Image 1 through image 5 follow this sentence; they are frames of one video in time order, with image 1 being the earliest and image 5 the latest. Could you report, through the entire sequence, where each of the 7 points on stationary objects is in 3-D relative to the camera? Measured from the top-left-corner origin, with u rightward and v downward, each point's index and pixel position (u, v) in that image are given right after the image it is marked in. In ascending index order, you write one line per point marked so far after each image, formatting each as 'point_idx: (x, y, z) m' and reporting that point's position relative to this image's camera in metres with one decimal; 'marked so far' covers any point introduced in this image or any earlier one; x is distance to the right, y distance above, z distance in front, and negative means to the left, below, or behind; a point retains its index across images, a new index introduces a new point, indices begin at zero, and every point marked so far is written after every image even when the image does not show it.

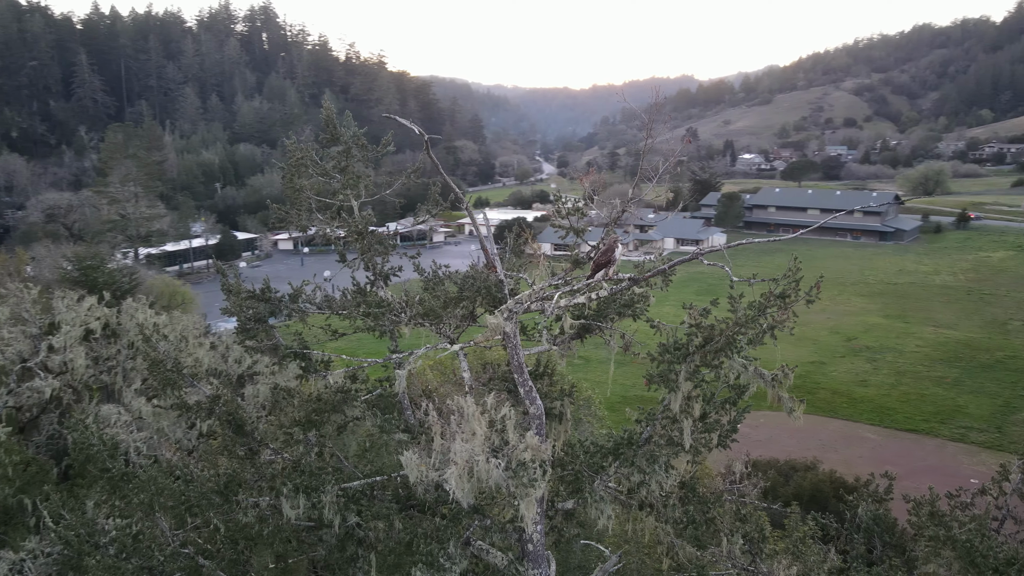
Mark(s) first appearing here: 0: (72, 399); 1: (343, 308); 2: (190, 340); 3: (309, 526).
0: (-5.7, -1.5, +9.7) m
1: (-1.3, -0.2, +5.8) m
2: (-4.3, -0.7, +10.0) m
3: (-1.5, -1.8, +5.6) m
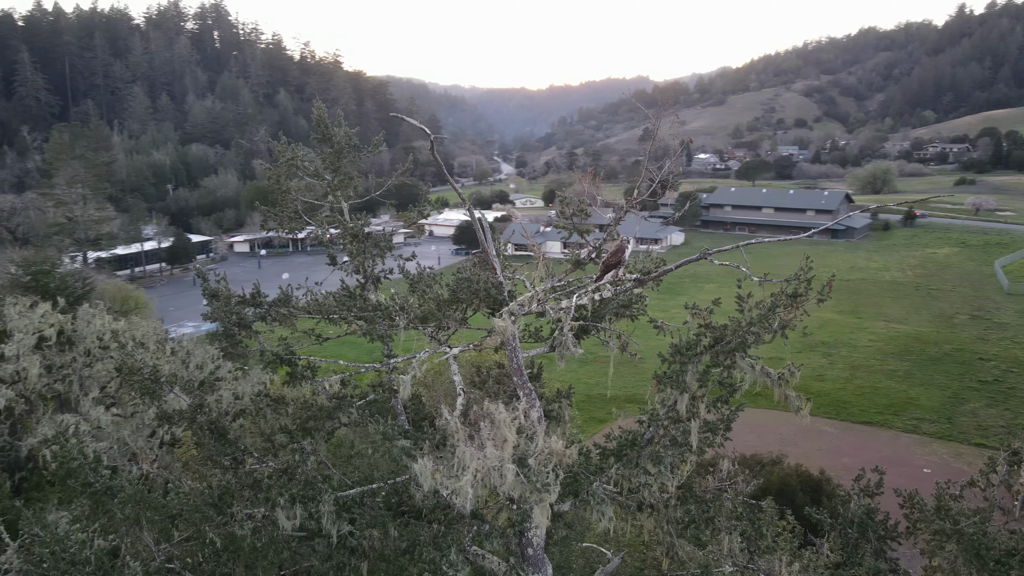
0: (-6.0, -1.5, +9.4) m
1: (-1.4, -0.2, +5.7) m
2: (-4.6, -0.8, +9.7) m
3: (-1.6, -1.8, +5.4) m
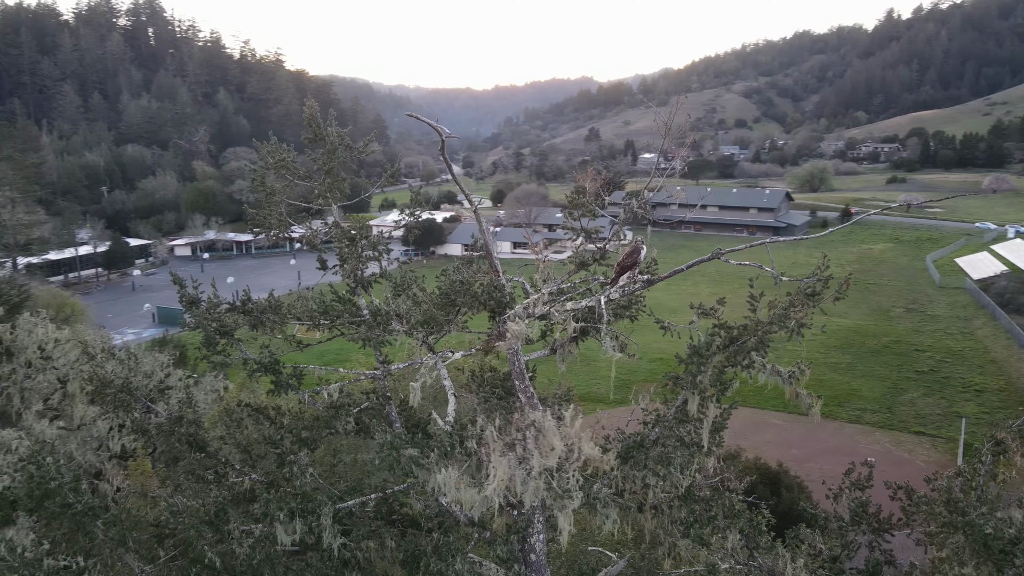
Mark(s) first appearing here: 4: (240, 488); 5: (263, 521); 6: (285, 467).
0: (-6.3, -1.7, +8.9) m
1: (-1.4, -0.2, +5.5) m
2: (-4.9, -0.9, +9.2) m
3: (-1.6, -1.9, +5.2) m
4: (-2.2, -1.6, +5.8) m
5: (-1.6, -1.5, +4.6) m
6: (-1.6, -1.3, +5.1) m
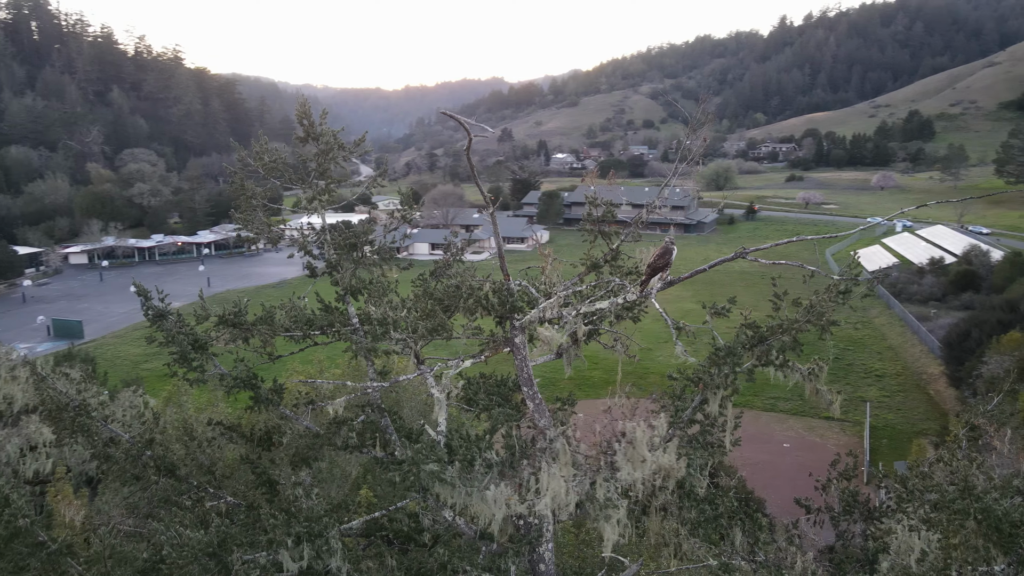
0: (-6.6, -1.8, +8.0) m
1: (-1.4, -0.3, +5.2) m
2: (-5.3, -1.0, +8.5) m
3: (-1.5, -1.9, +4.9) m
4: (-2.2, -1.6, +5.4) m
5: (-1.4, -1.5, +4.3) m
6: (-1.5, -1.3, +4.8) m
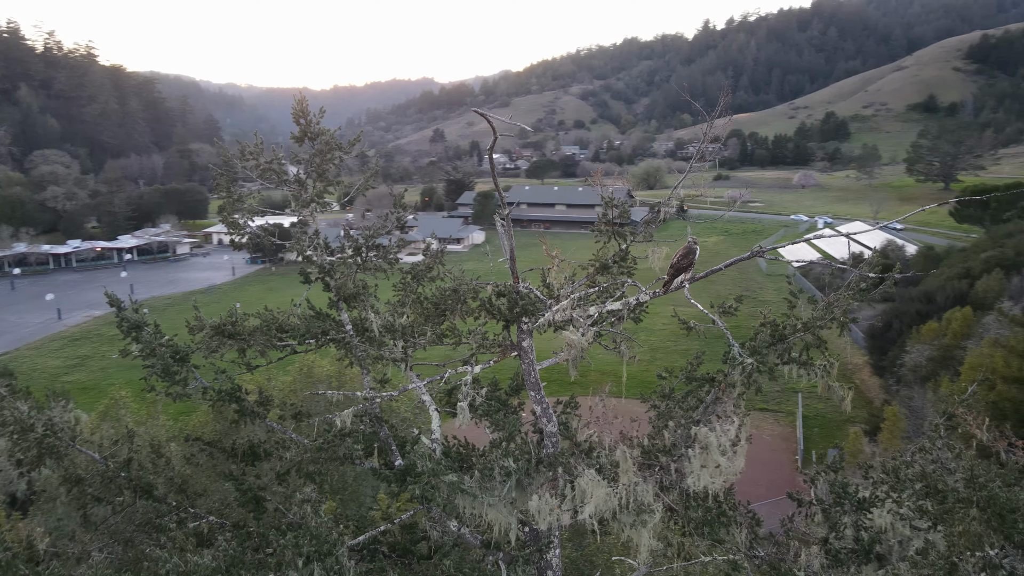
0: (-6.8, -2.0, +7.3) m
1: (-1.4, -0.3, +5.0) m
2: (-5.5, -1.1, +7.9) m
3: (-1.4, -2.0, +4.7) m
4: (-2.2, -1.7, +5.1) m
5: (-1.3, -1.6, +4.1) m
6: (-1.5, -1.4, +4.5) m
